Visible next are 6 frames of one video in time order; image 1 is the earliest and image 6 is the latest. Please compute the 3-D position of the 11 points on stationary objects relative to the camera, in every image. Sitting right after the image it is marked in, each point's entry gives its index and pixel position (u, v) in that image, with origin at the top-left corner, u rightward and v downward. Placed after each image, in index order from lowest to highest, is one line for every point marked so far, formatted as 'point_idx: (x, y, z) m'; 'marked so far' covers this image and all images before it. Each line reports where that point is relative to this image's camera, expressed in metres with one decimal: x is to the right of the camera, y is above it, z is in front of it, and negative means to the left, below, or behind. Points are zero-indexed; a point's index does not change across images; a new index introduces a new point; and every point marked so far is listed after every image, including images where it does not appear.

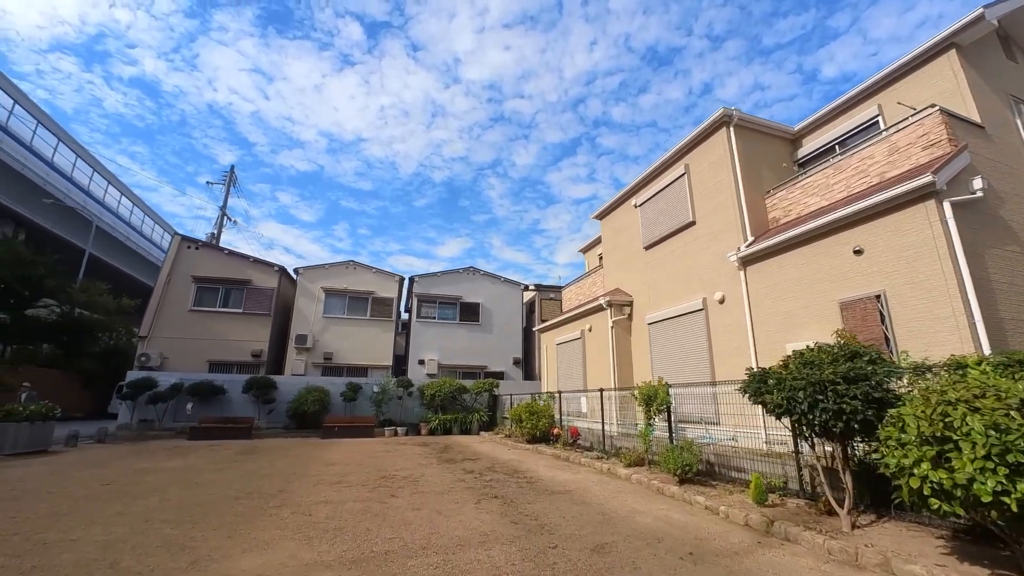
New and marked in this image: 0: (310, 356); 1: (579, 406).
0: (-7.5, -2.6, +16.8) m
1: (+1.5, -2.6, +9.9) m
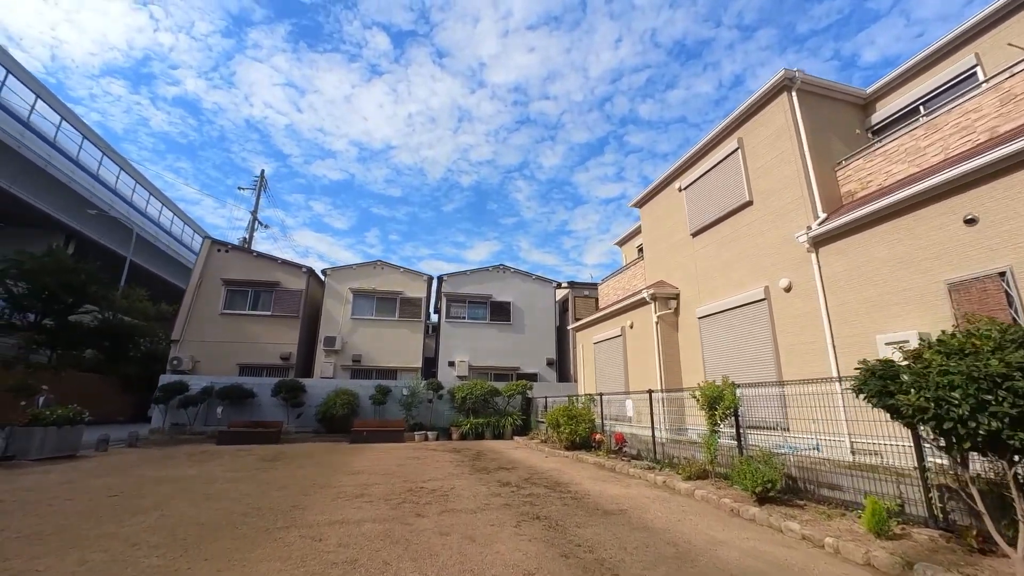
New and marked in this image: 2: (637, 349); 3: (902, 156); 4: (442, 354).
0: (-6.3, -2.6, +16.4) m
1: (+2.3, -2.4, +9.0) m
2: (+3.0, -1.5, +10.8) m
3: (+5.9, +2.0, +6.7) m
4: (-2.6, -2.5, +16.7) m
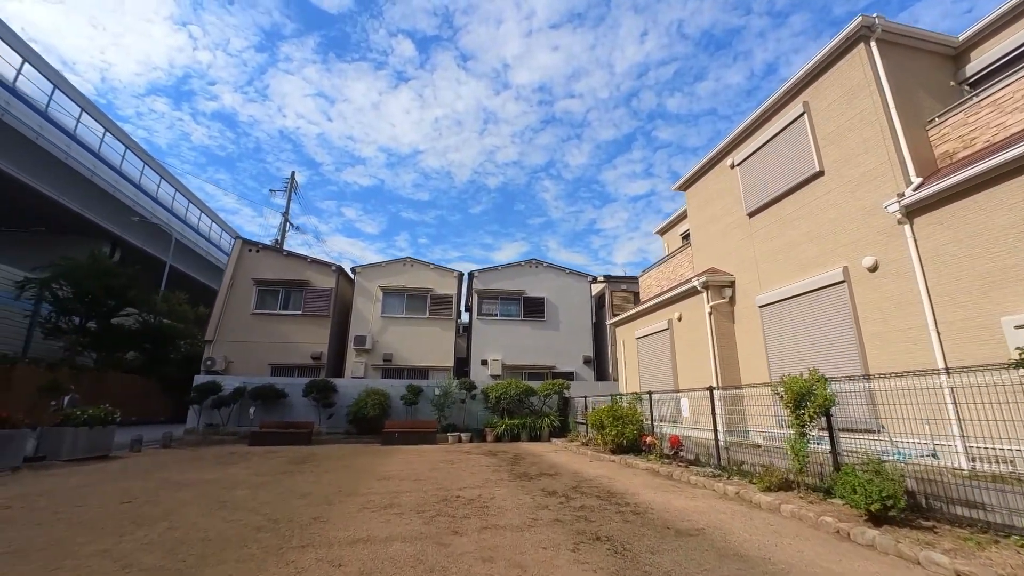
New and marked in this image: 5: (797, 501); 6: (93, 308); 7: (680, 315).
0: (-5.1, -2.5, +16.0) m
1: (+3.0, -2.2, +8.1) m
2: (+3.8, -1.2, +9.8) m
3: (+6.4, +2.3, +5.6) m
4: (-1.3, -2.3, +16.1) m
5: (+2.9, -2.2, +4.6) m
6: (-17.7, -0.9, +19.0) m
7: (+3.8, -0.6, +10.2) m
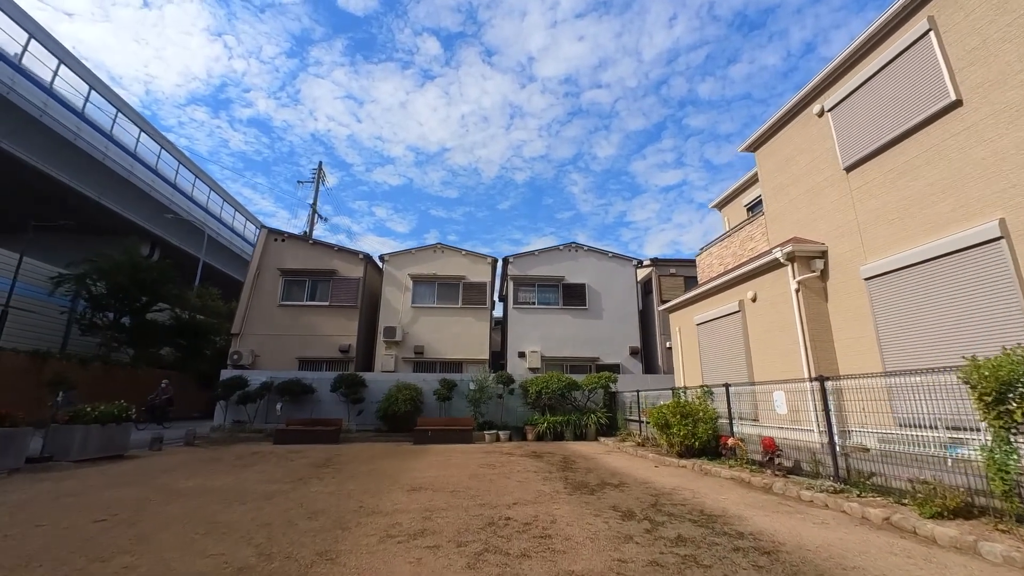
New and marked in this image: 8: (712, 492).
0: (-3.8, -2.1, +15.1) m
1: (+3.8, -1.7, +6.7) m
2: (+4.7, -0.7, +8.3) m
3: (+6.9, +2.8, +3.9) m
4: (0.0, -1.8, +15.0) m
5: (+3.5, -1.8, +3.2) m
6: (-16.2, -0.7, +18.8) m
7: (+4.7, -0.1, +8.7) m
8: (+2.4, -2.4, +5.3) m
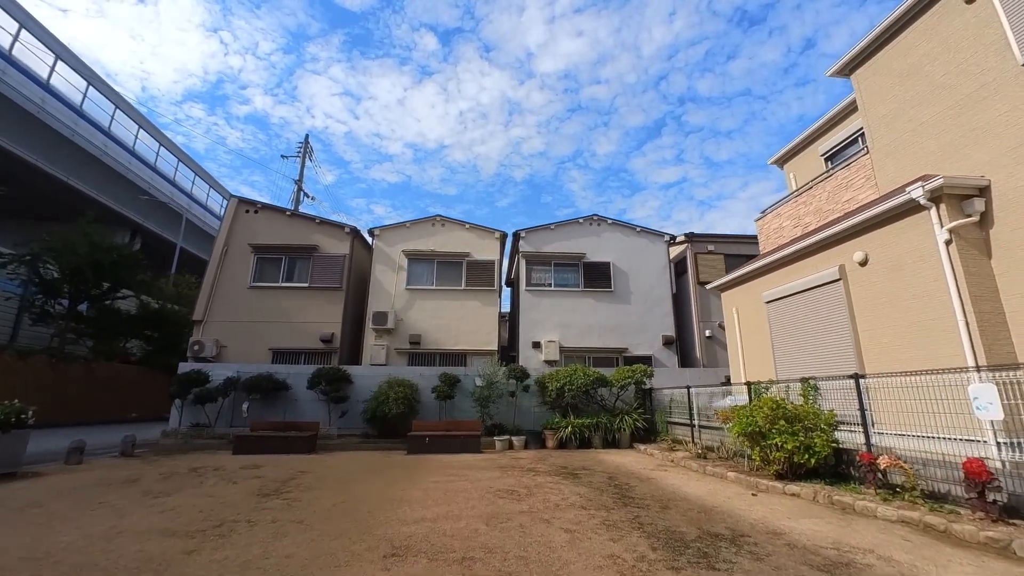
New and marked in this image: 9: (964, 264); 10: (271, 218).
0: (-3.4, -1.5, +12.8) m
1: (+4.2, -1.2, +4.4) m
2: (+5.1, -0.1, +6.1) m
3: (+7.3, +3.4, +1.7) m
4: (+0.3, -1.2, +12.7) m
5: (+3.9, -1.2, +0.9) m
6: (-15.8, 0.0, +16.5) m
7: (+5.1, +0.5, +6.4) m
8: (+2.8, -1.8, +3.1) m
9: (+5.3, +0.3, +5.2) m
10: (-7.4, +2.1, +13.8) m
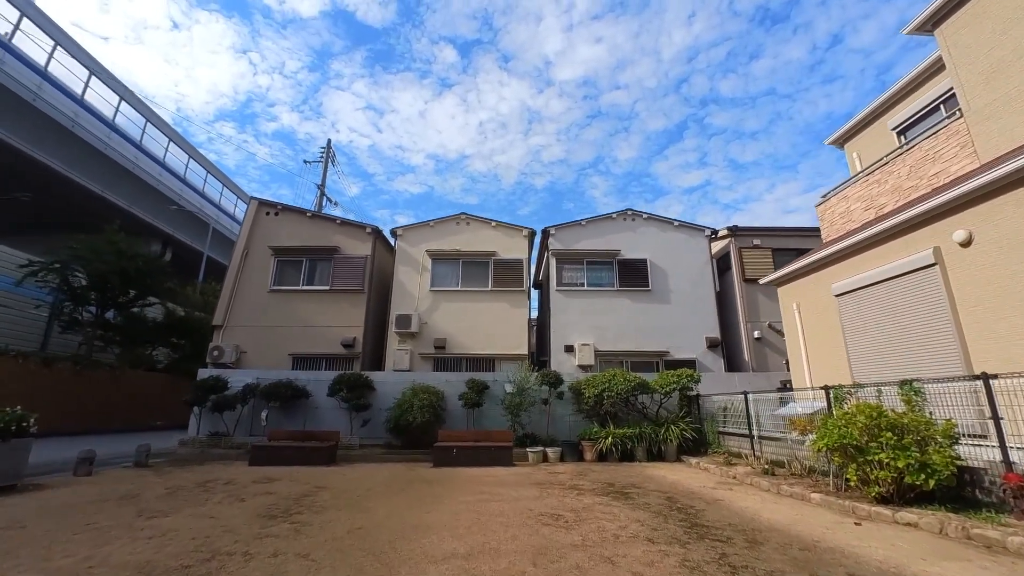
0: (-2.6, -1.6, +12.2) m
1: (+4.5, -1.0, +3.4) m
2: (+5.5, +0.1, +5.0) m
3: (+7.5, +3.6, +0.6) m
4: (+1.1, -1.2, +11.8) m
5: (+4.1, -1.0, 0.0) m
6: (-14.8, -0.3, +16.5) m
7: (+5.5, +0.6, +5.4) m
8: (+3.1, -1.6, +2.1) m
9: (+5.7, +0.5, +4.2) m
10: (-6.6, +2.0, +13.4) m
